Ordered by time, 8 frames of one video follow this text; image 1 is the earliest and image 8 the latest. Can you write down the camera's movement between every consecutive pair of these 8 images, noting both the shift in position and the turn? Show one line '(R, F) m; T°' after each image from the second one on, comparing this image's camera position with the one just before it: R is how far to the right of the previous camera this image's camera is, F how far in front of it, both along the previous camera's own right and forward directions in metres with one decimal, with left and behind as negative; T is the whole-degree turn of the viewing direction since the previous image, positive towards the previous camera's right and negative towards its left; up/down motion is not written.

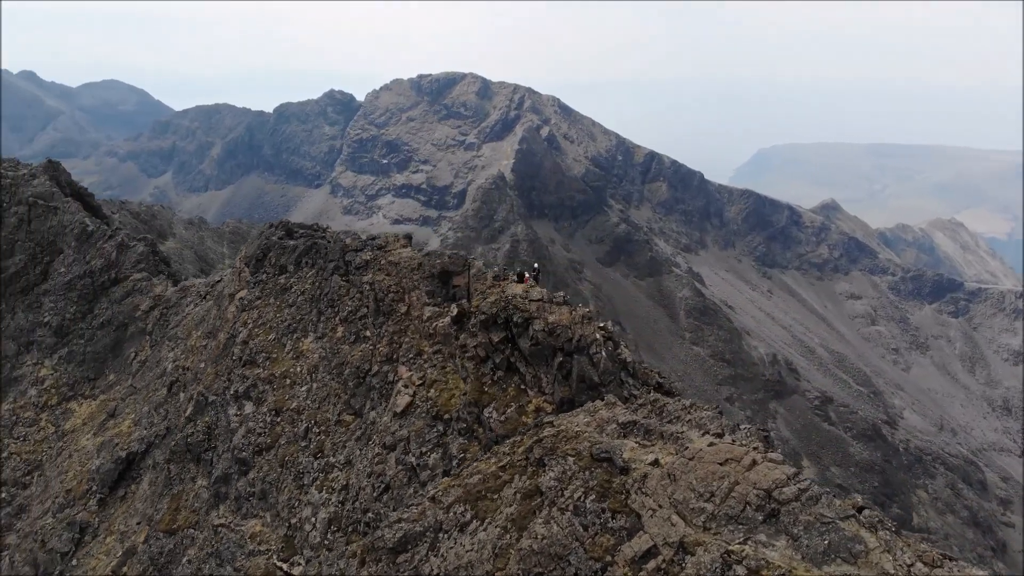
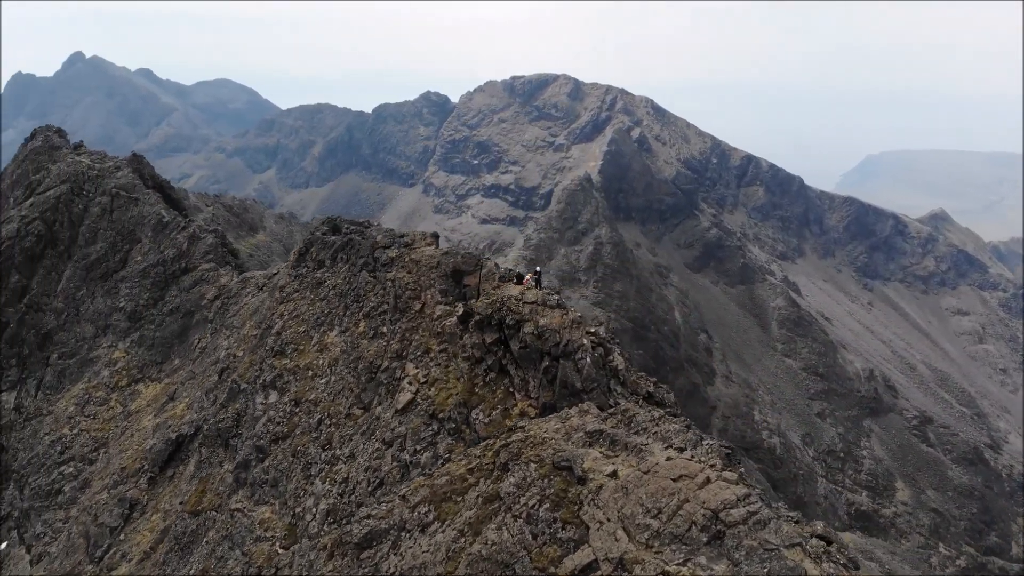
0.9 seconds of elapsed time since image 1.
(+3.5, +0.5) m; -7°
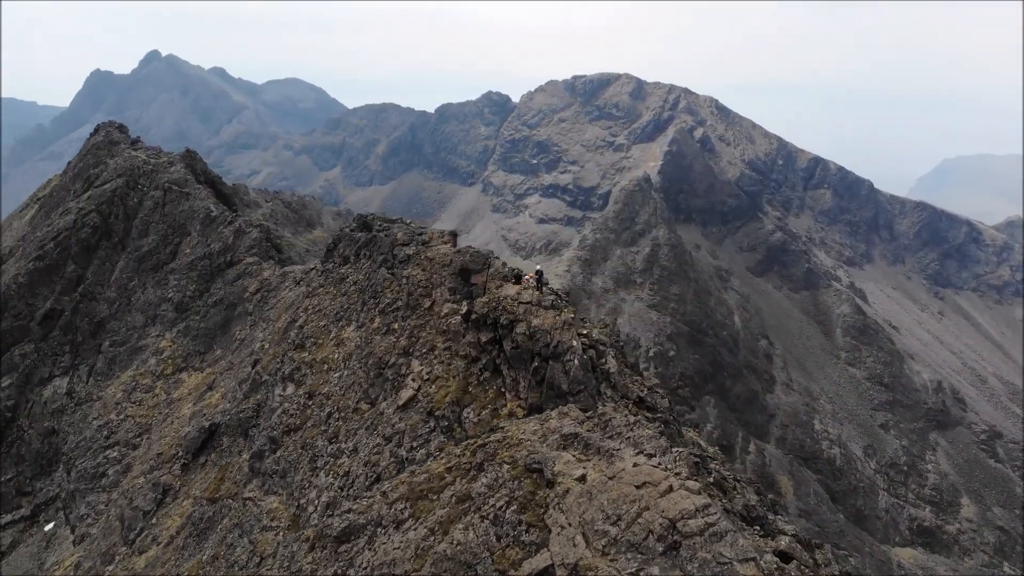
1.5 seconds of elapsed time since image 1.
(+2.3, +0.3) m; -5°
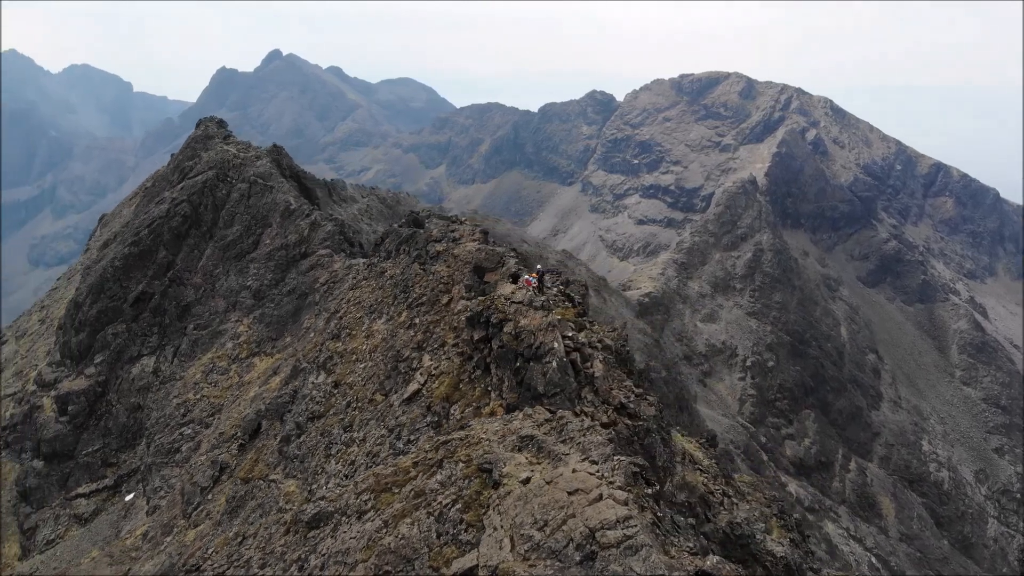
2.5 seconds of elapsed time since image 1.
(+3.9, +0.4) m; -8°
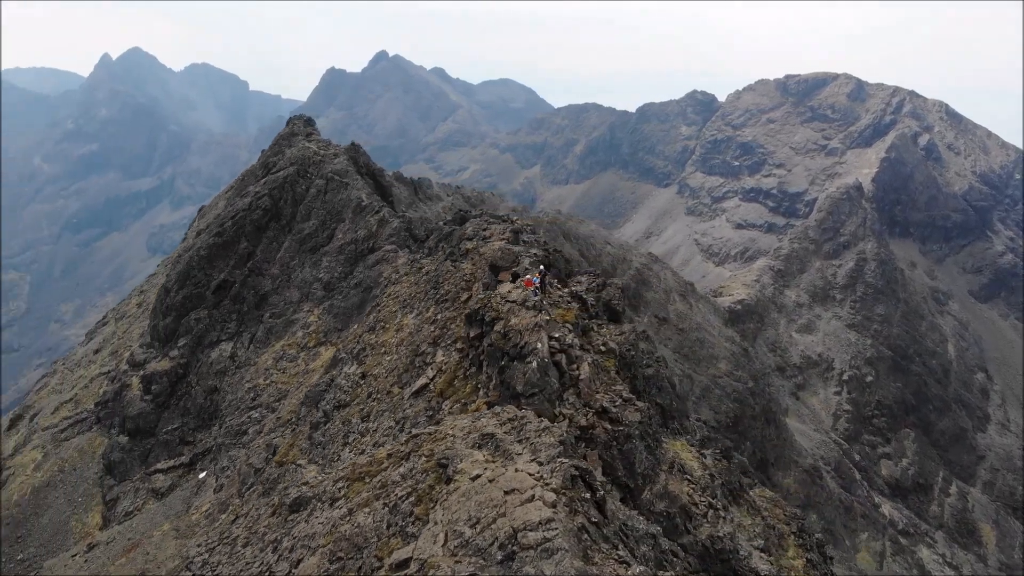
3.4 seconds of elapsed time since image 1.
(+3.5, +0.2) m; -7°
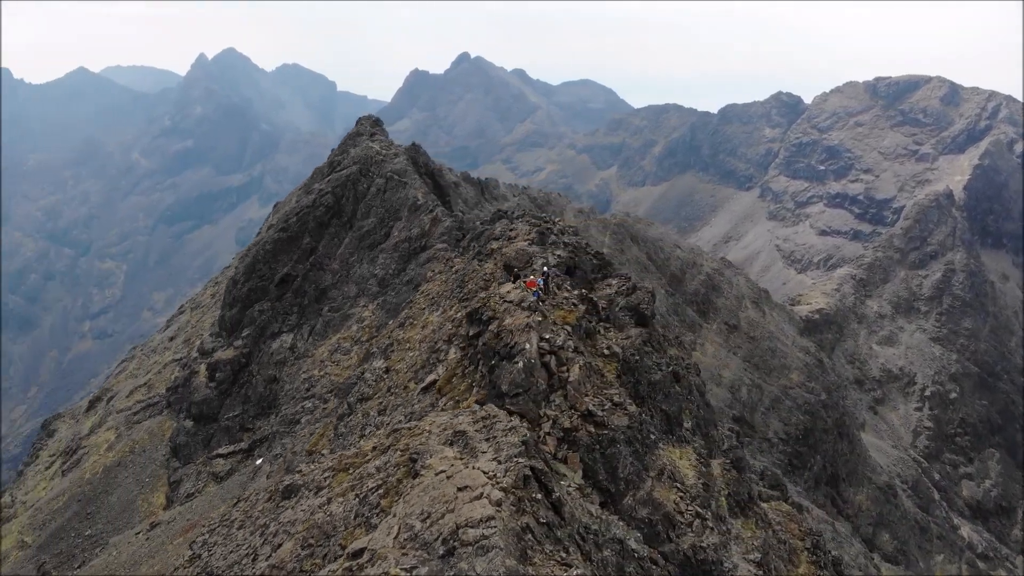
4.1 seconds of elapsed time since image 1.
(+2.8, 0.0) m; -6°
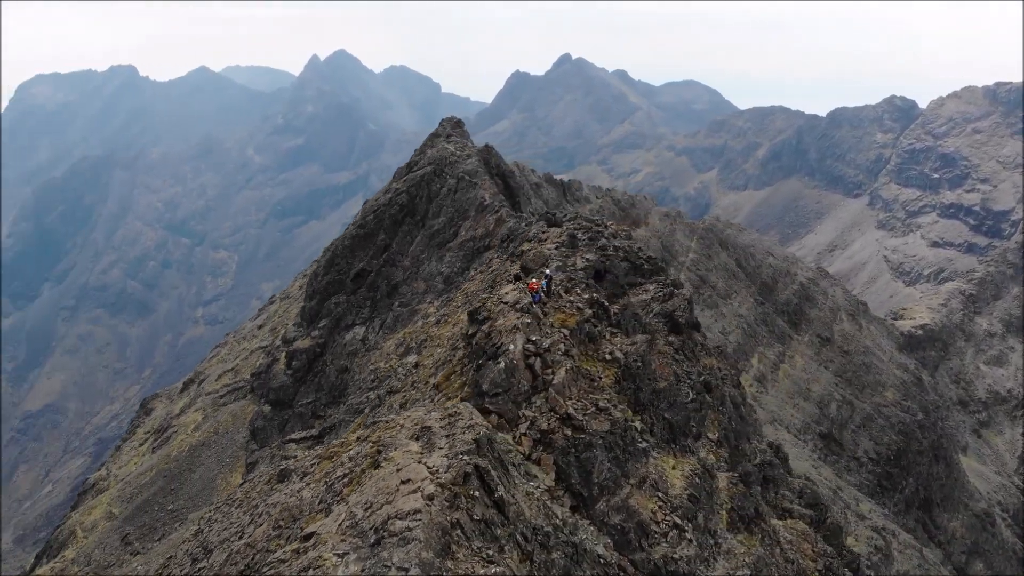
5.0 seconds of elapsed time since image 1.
(+3.6, -0.1) m; -7°
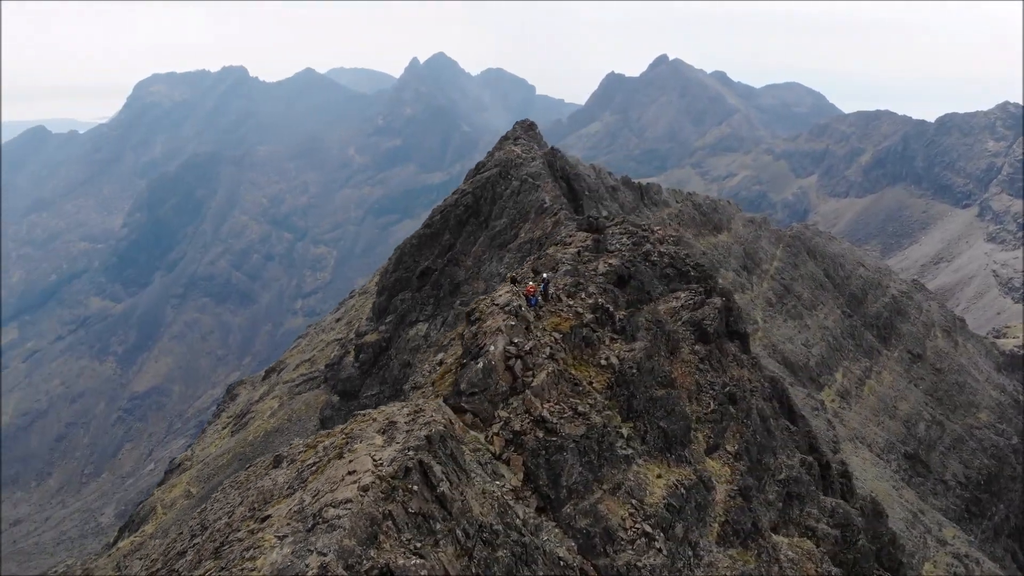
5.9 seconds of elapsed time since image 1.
(+3.6, -0.2) m; -7°
